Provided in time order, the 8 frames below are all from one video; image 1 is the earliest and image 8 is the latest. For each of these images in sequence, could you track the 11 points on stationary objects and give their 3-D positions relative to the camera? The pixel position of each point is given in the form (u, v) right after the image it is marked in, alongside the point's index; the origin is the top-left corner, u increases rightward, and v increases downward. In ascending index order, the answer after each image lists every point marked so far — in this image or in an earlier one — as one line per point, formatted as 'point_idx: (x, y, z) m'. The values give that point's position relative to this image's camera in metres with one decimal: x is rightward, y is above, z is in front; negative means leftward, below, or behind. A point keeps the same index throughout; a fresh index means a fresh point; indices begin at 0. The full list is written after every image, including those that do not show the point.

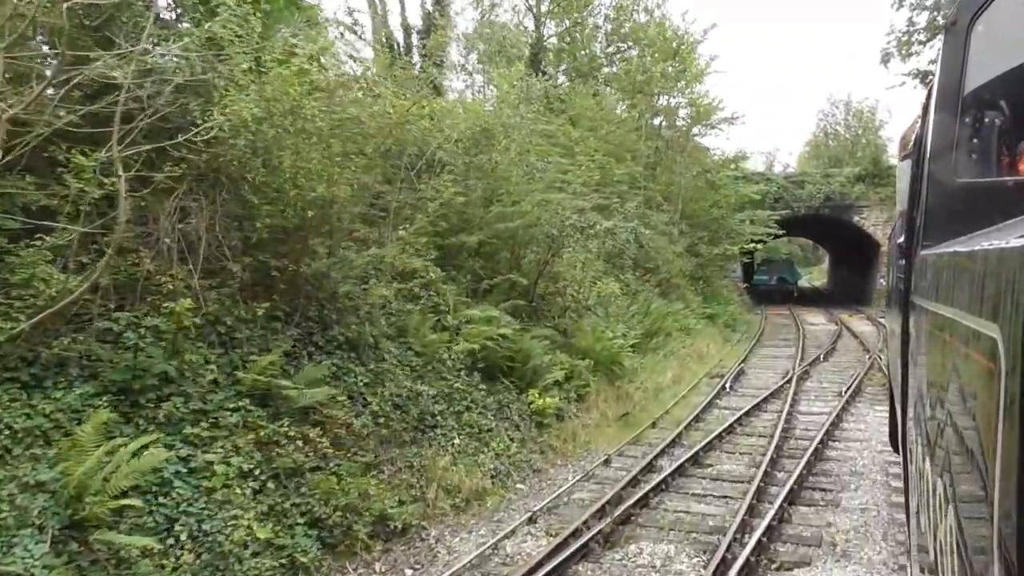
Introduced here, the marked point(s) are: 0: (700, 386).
0: (+4.4, -2.3, +17.8) m
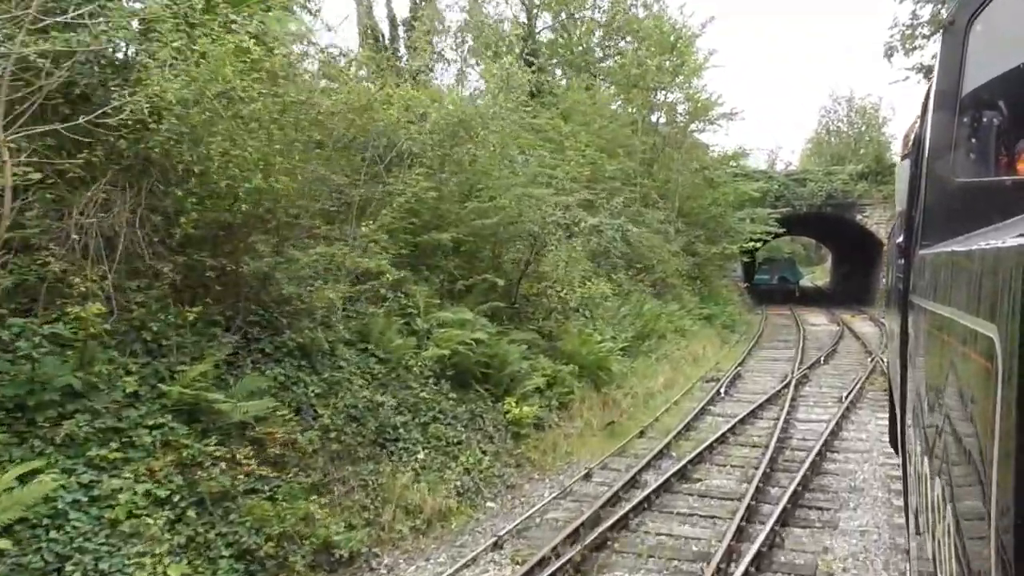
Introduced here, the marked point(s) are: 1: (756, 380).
0: (+4.0, -2.3, +17.0) m
1: (+6.2, -2.3, +19.3) m
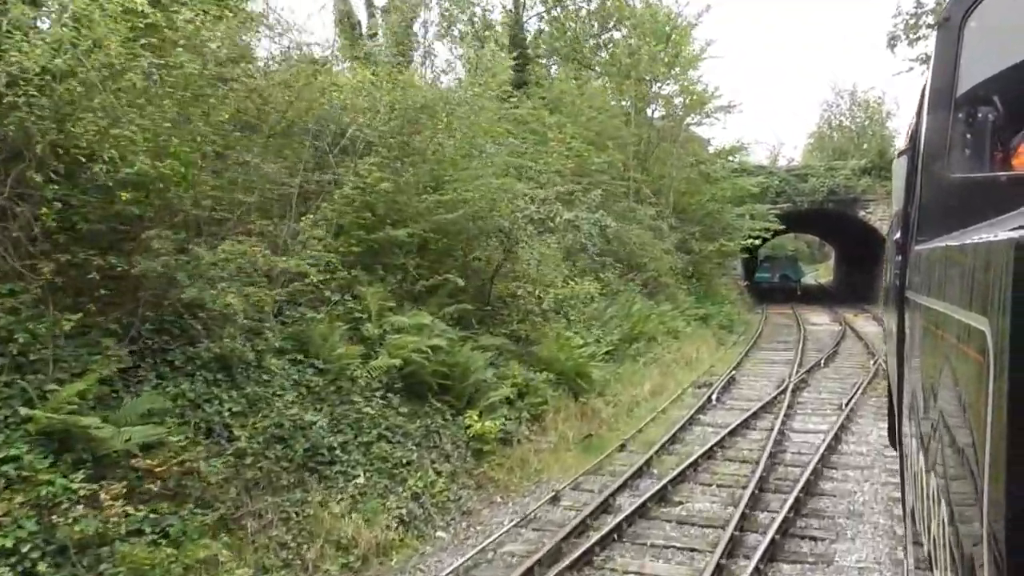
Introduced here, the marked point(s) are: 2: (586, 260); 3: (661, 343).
0: (+3.6, -2.3, +15.9) m
1: (+5.7, -2.3, +18.2) m
2: (+1.8, +0.7, +19.1) m
3: (+3.8, -1.4, +19.5) m
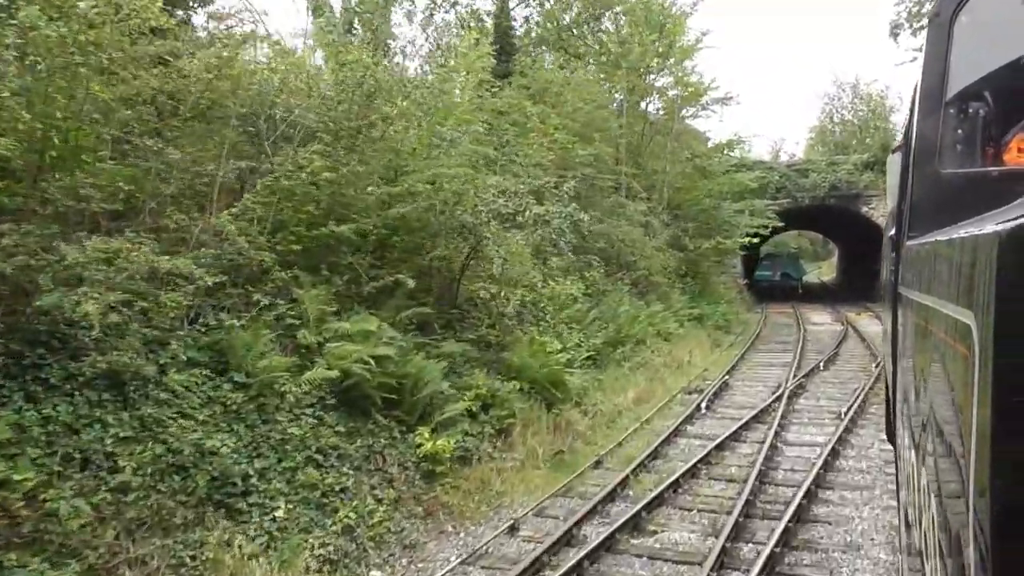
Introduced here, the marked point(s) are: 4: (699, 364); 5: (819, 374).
0: (+3.1, -2.3, +14.9) m
1: (+5.2, -2.3, +17.1) m
2: (+1.3, +0.7, +18.0) m
3: (+3.3, -1.4, +18.5) m
4: (+4.9, -2.0, +19.9) m
5: (+8.0, -2.2, +19.7) m
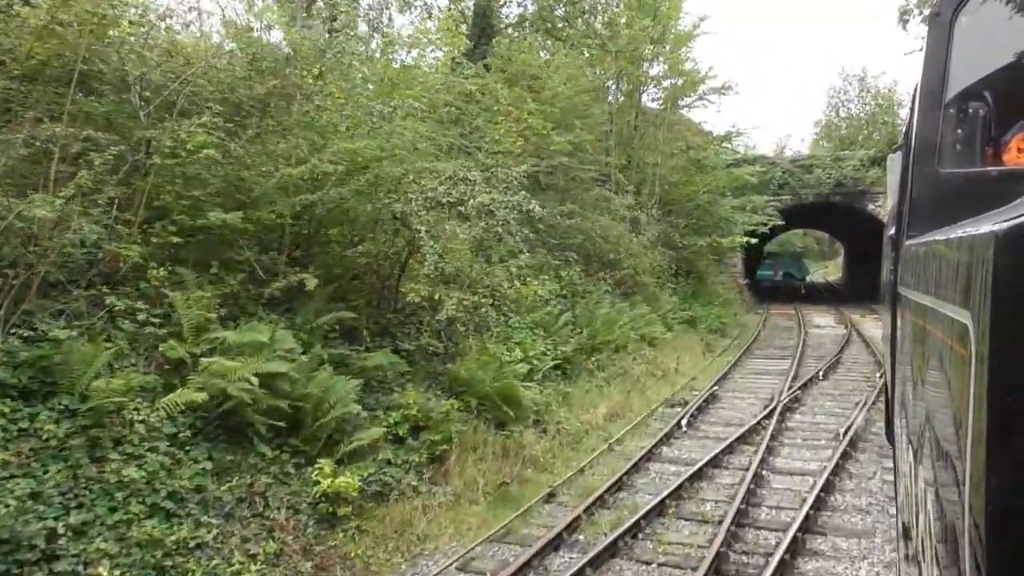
0: (+2.3, -2.3, +13.2) m
1: (+4.5, -2.4, +15.4) m
2: (+0.6, +0.7, +16.4) m
3: (+2.6, -1.4, +16.8) m
4: (+4.2, -2.0, +18.3) m
5: (+7.3, -2.3, +18.0) m
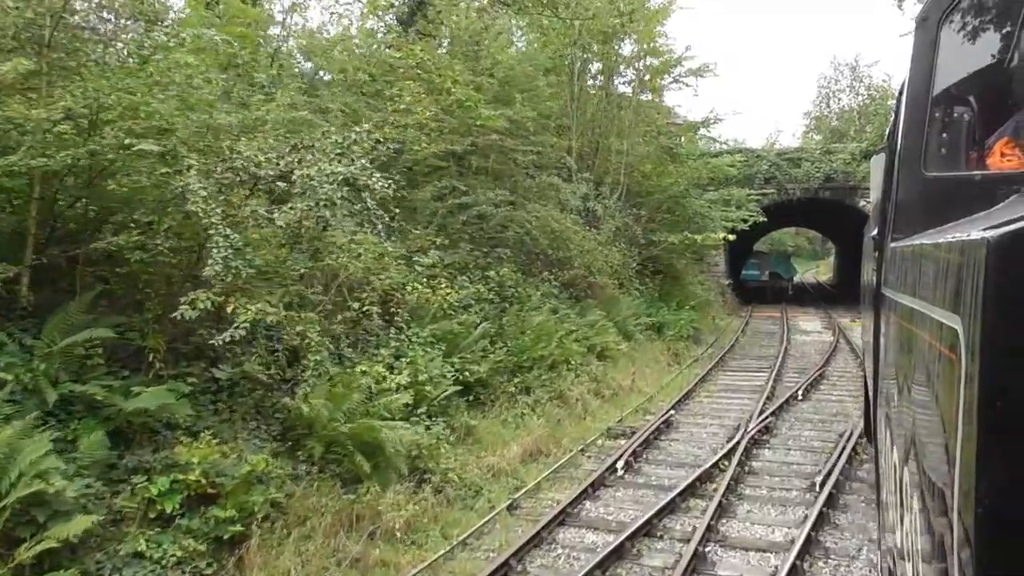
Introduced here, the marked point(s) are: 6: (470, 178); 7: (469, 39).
0: (+0.8, -2.4, +10.5) m
1: (+3.0, -2.4, +12.7) m
2: (-0.8, +0.6, +13.6) m
3: (+1.1, -1.5, +14.1) m
4: (+2.7, -2.1, +15.6) m
5: (+5.7, -2.4, +15.3) m
6: (-0.8, +2.1, +14.9) m
7: (-0.9, +5.4, +16.8) m
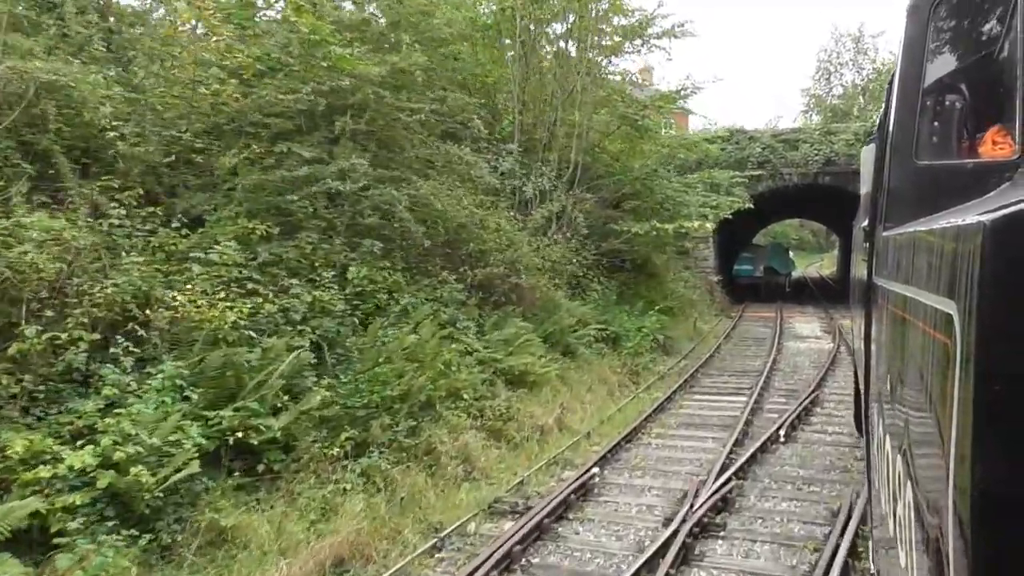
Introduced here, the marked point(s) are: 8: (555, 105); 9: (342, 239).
0: (-1.0, -2.5, +6.5) m
1: (+1.2, -2.5, +8.7) m
2: (-2.7, +0.6, +9.6) m
3: (-0.7, -1.6, +10.1) m
4: (+0.9, -2.2, +11.6) m
5: (+3.9, -2.4, +11.3) m
6: (-2.6, +2.1, +10.9) m
7: (-2.8, +5.4, +12.7) m
8: (+1.1, +4.7, +19.7) m
9: (-2.4, +0.7, +10.8) m
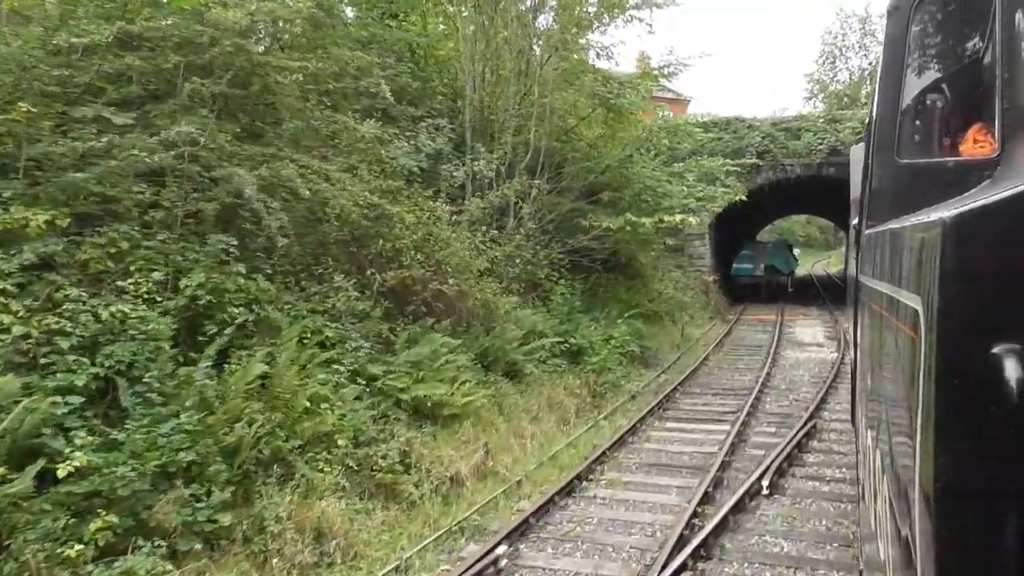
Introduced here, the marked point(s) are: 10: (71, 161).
0: (-2.1, -2.6, +4.0) m
1: (0.0, -2.6, +6.2) m
2: (-3.8, +0.4, +7.1) m
3: (-1.8, -1.7, +7.5) m
4: (-0.2, -2.3, +9.0) m
5: (+2.8, -2.5, +8.7) m
6: (-3.8, +1.9, +8.4) m
7: (-3.9, +5.3, +10.2) m
8: (0.0, +4.7, +17.1) m
9: (-3.6, +0.6, +8.3) m
10: (-4.3, +1.3, +7.5) m
